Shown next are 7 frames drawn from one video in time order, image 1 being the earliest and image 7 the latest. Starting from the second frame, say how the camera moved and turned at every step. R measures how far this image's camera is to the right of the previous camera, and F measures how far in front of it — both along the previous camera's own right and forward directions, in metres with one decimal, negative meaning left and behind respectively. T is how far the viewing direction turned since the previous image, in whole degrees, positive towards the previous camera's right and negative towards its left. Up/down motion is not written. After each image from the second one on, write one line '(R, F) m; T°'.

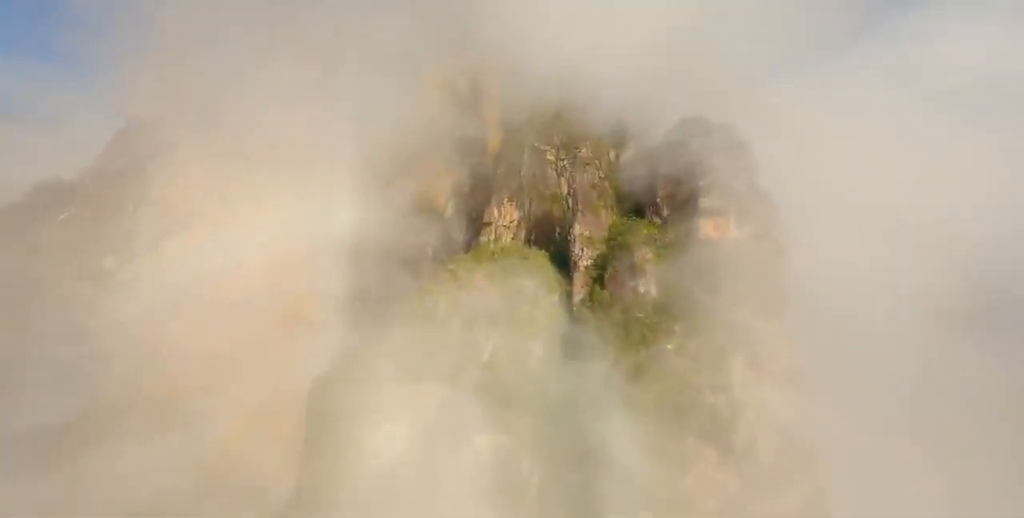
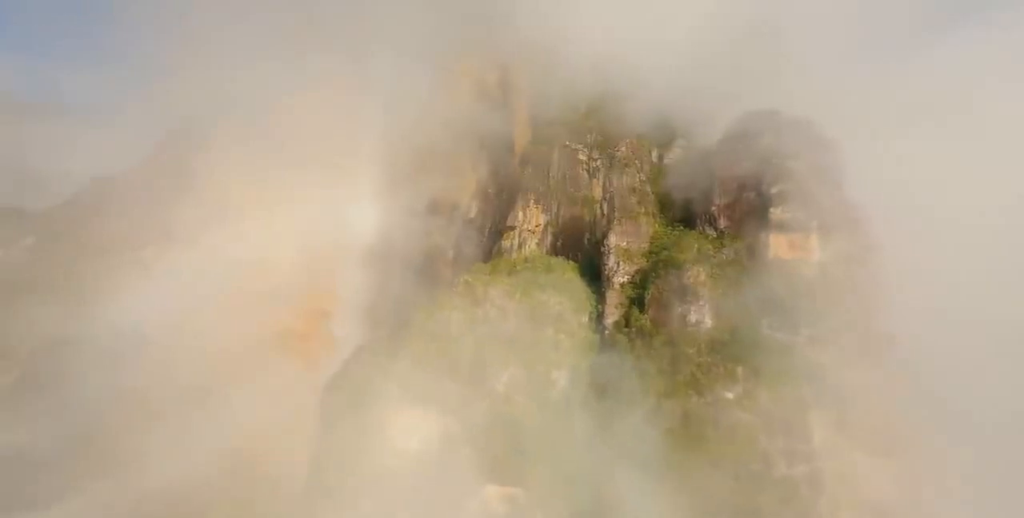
(-0.1, +4.3) m; -5°
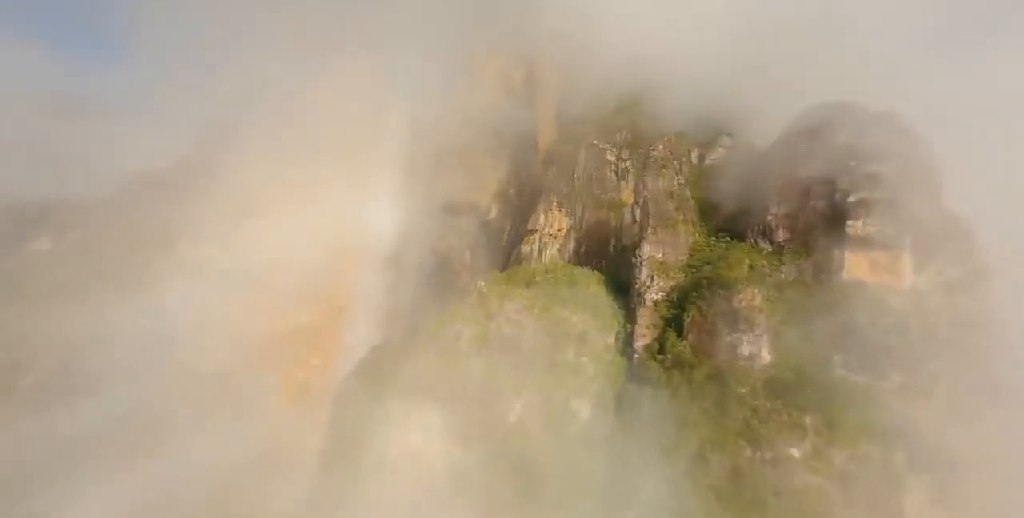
(+0.1, +3.0) m; -4°
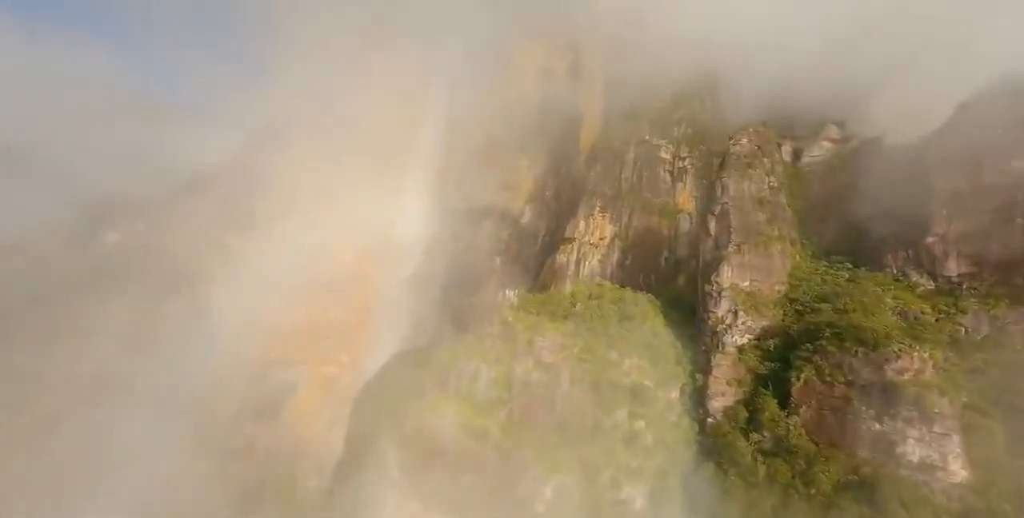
(-0.3, +5.6) m; -7°
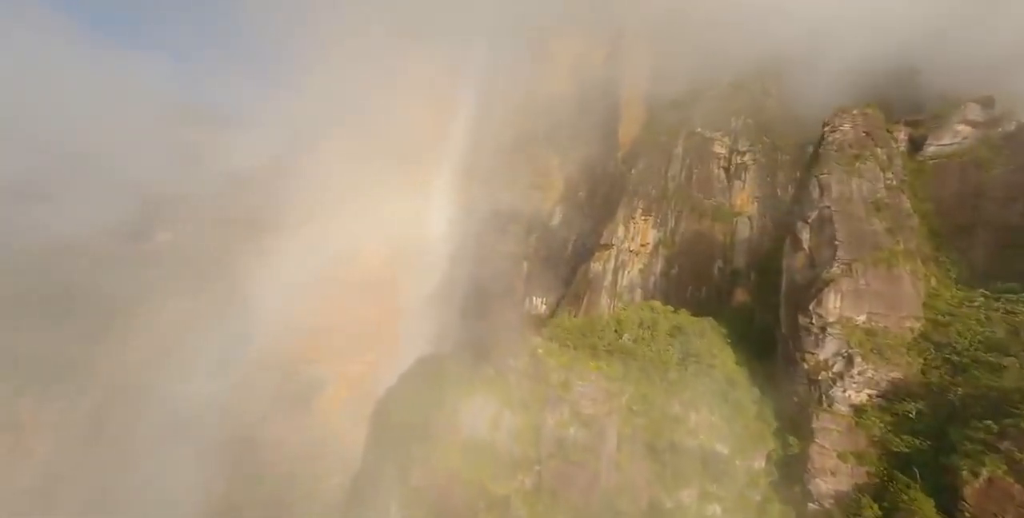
(-0.3, +4.0) m; -5°
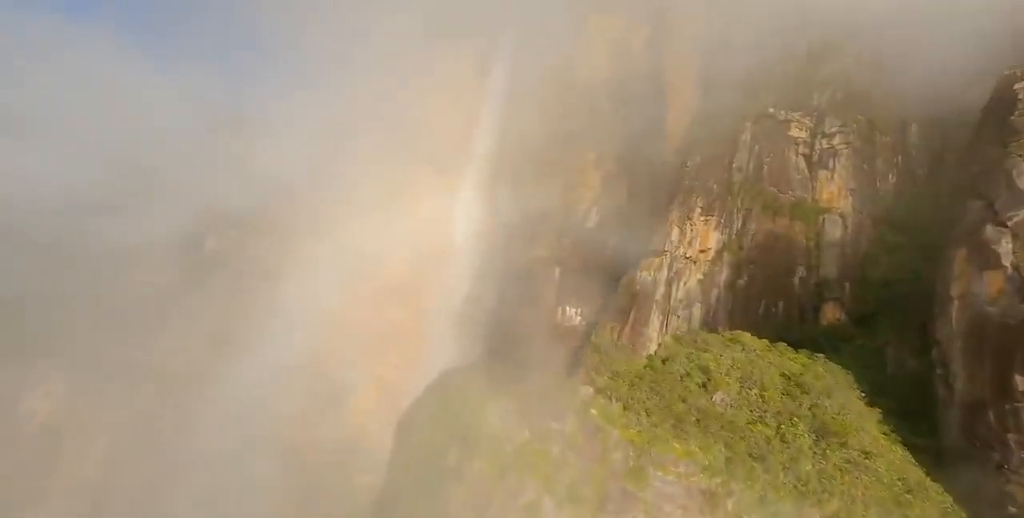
(-0.6, +4.7) m; -6°
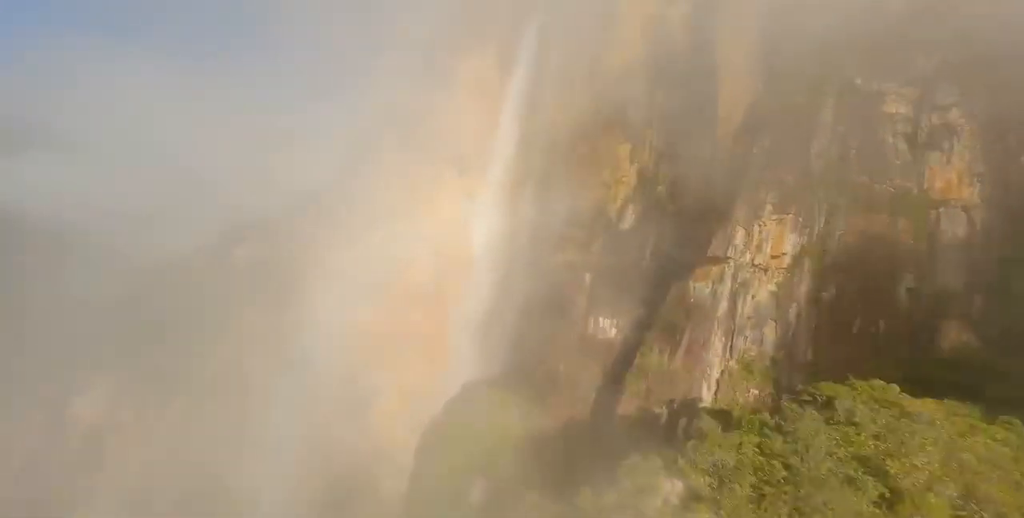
(-0.8, +4.4) m; -4°
